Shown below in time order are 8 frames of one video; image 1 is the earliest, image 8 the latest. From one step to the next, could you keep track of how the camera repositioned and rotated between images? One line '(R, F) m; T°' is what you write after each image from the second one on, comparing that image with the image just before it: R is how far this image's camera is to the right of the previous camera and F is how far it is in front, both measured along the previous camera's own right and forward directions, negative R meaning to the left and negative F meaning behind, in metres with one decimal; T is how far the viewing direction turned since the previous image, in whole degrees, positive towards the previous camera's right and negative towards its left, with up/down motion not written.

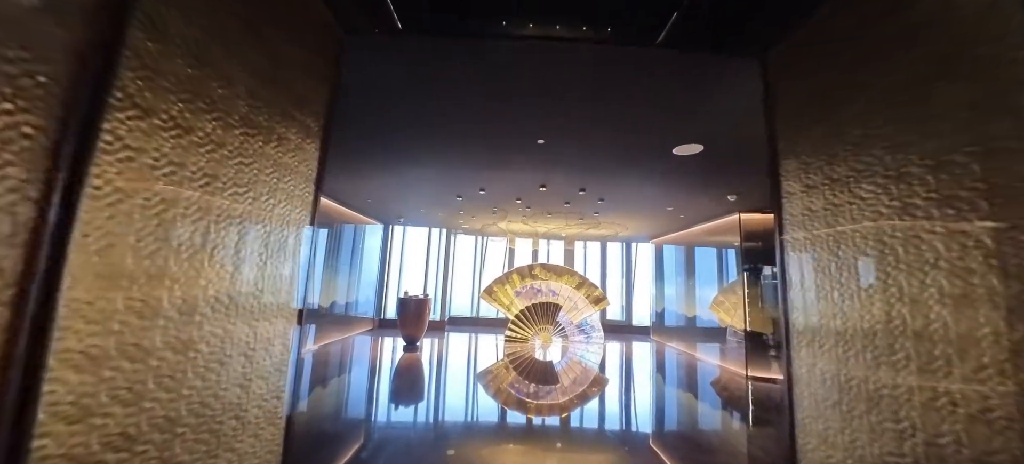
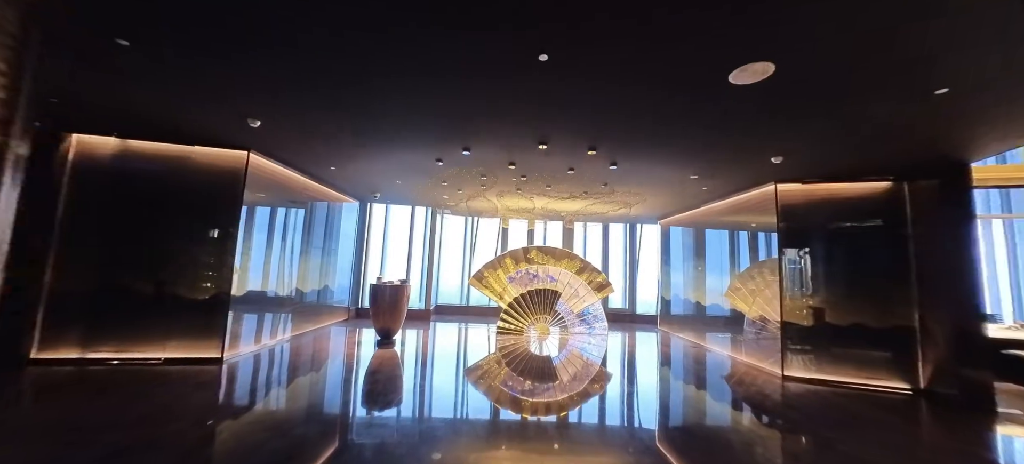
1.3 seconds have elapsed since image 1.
(0.0, +0.8) m; +1°
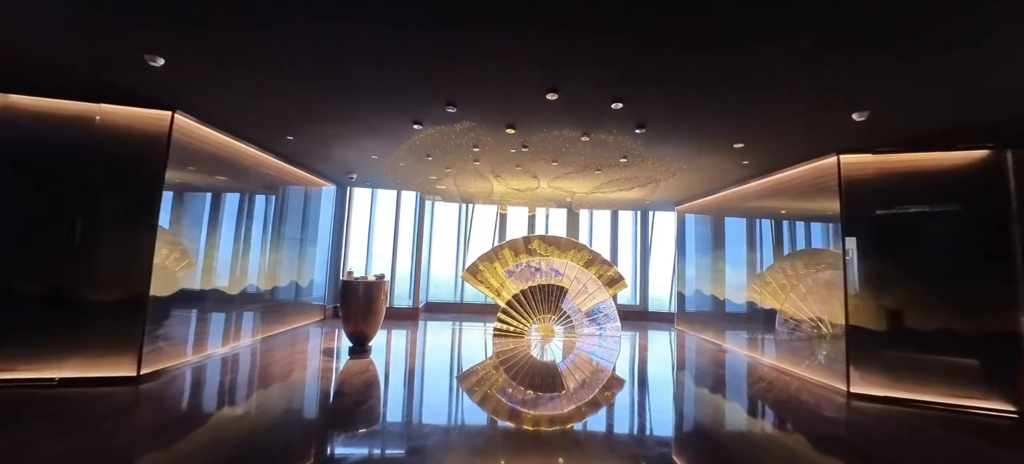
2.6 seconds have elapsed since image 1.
(0.0, +0.7) m; 0°
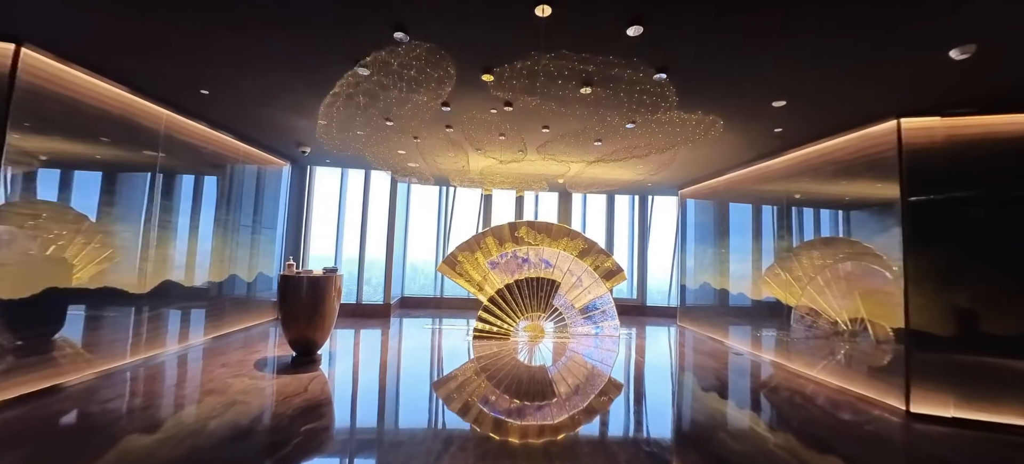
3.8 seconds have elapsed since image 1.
(+0.1, +0.7) m; +2°
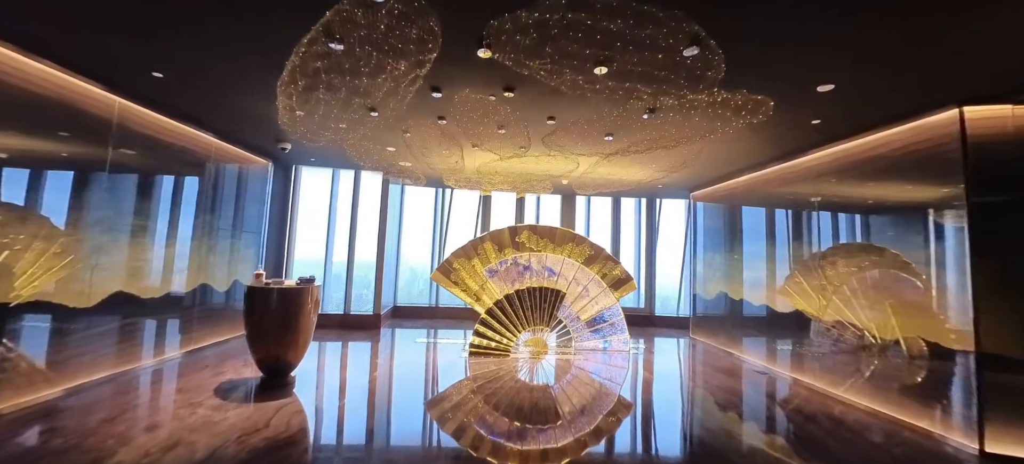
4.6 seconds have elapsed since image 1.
(0.0, +0.4) m; 0°
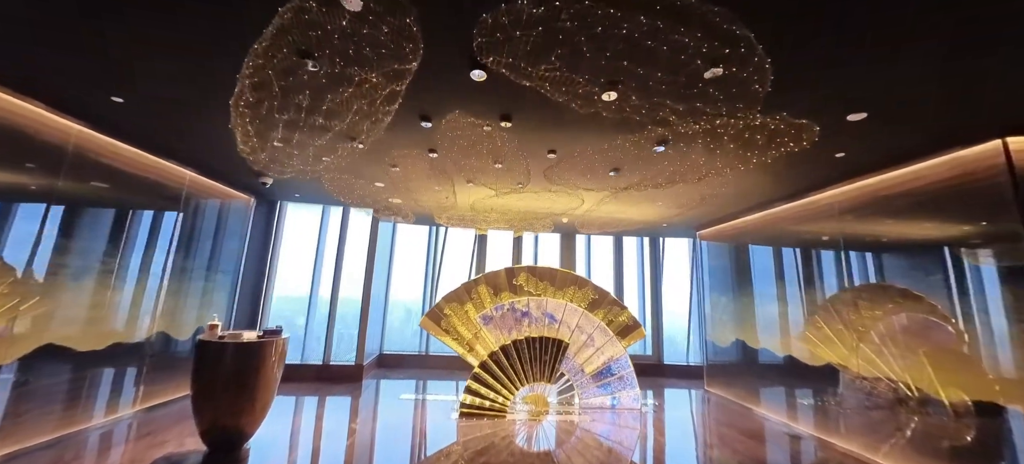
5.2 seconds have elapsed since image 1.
(0.0, +0.3) m; +1°
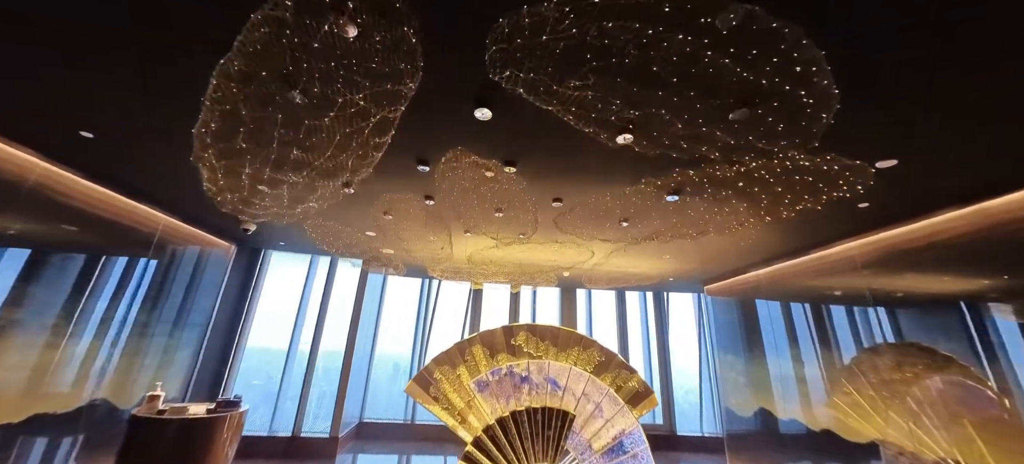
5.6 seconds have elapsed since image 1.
(-0.1, +0.2) m; +1°
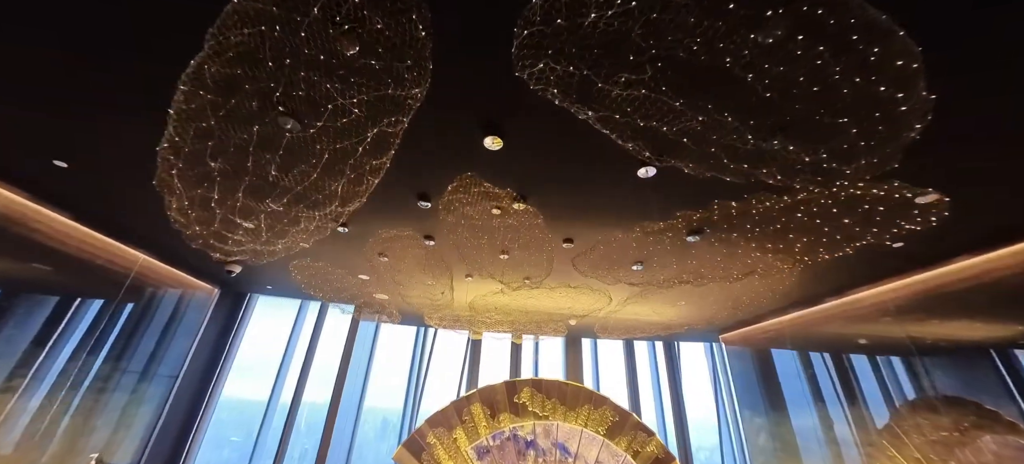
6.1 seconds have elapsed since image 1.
(-0.1, +0.2) m; 0°
